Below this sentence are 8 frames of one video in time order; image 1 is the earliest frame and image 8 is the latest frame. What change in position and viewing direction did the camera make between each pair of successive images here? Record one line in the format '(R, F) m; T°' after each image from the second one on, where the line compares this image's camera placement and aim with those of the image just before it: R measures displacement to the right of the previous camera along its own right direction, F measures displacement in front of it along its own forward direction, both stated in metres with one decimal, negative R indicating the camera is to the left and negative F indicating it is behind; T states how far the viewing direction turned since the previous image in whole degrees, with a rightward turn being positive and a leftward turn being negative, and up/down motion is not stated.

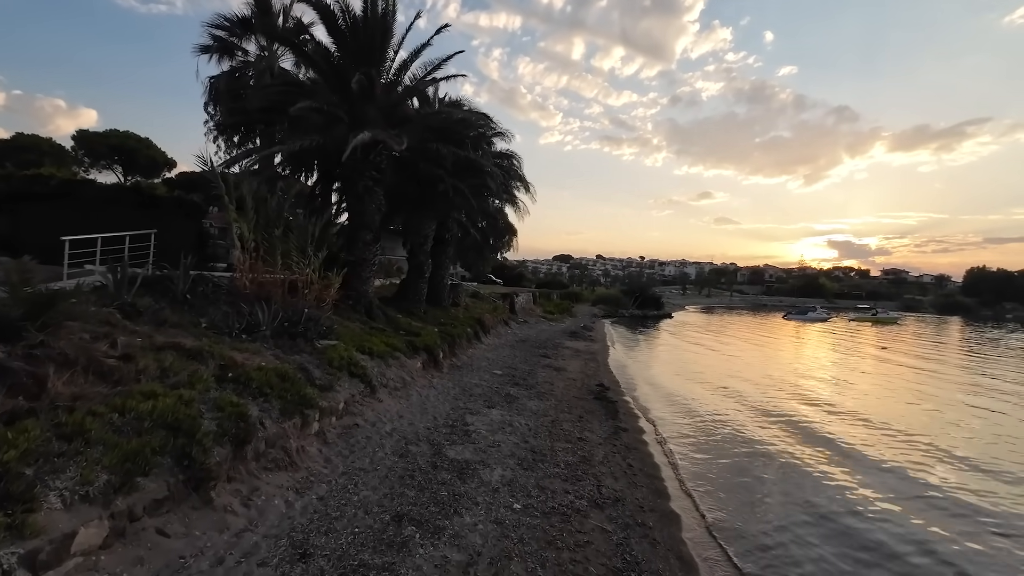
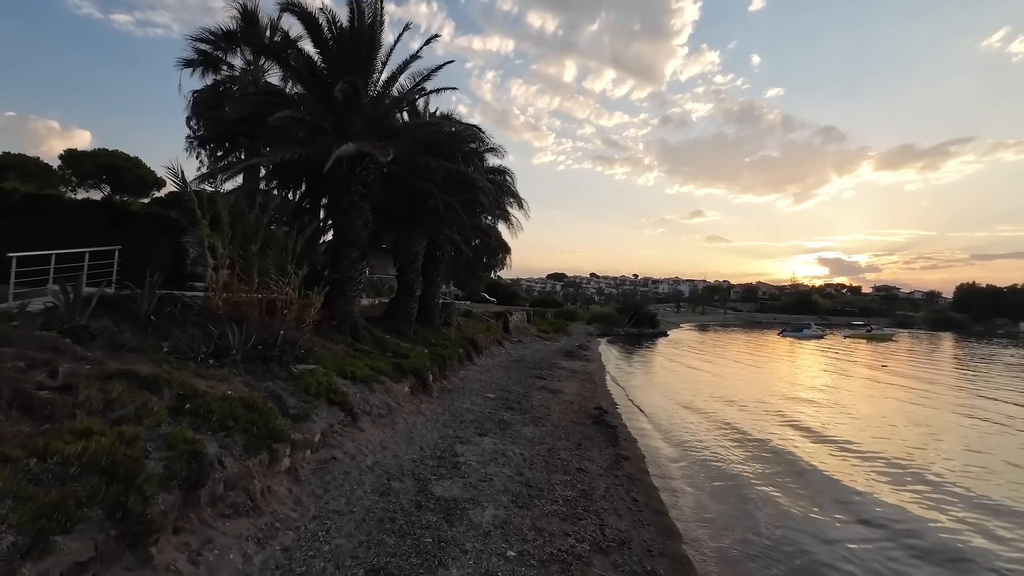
(0.0, +0.8) m; +1°
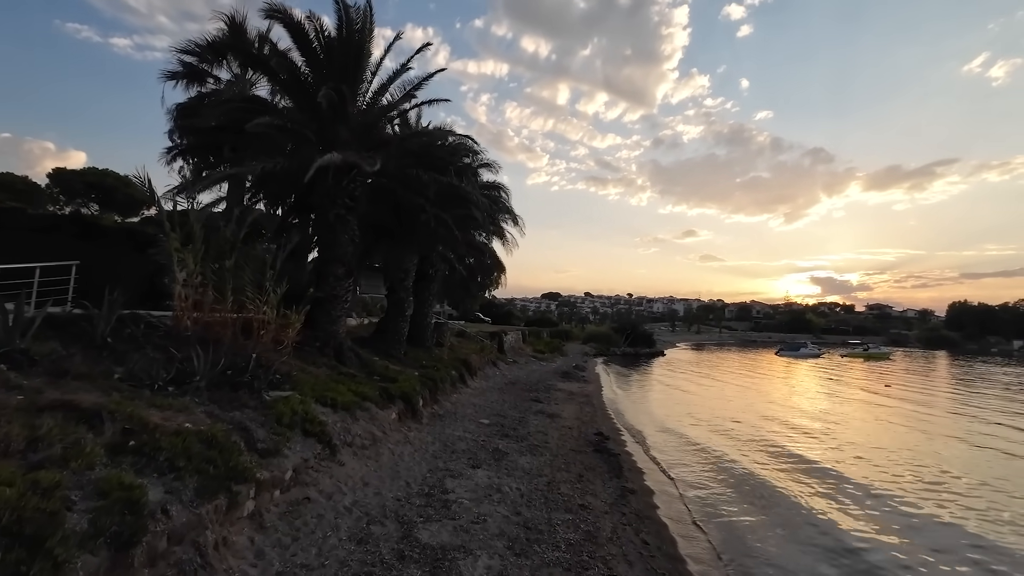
(0.0, +0.9) m; +1°
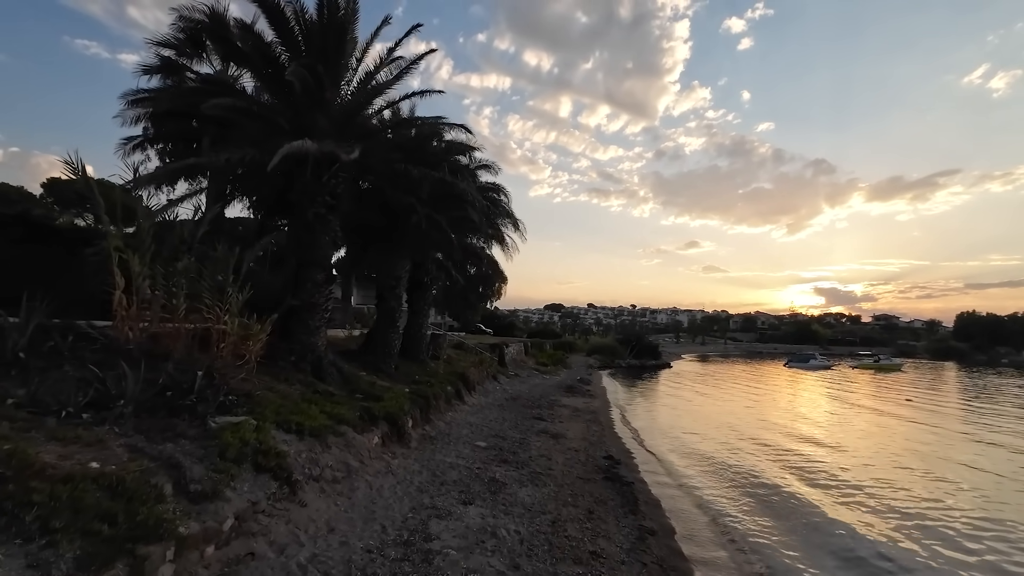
(+0.1, +1.6) m; 0°
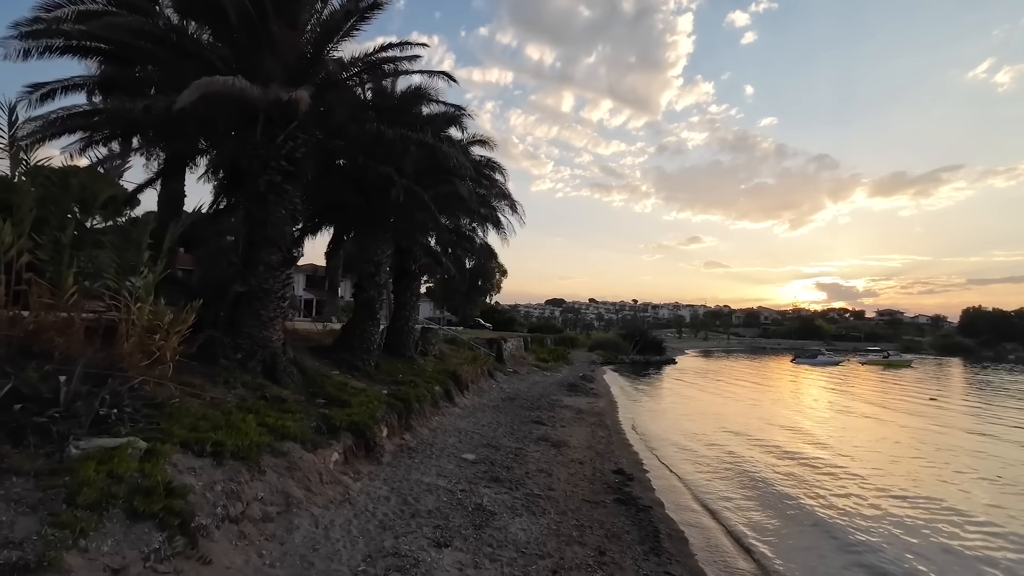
(+0.2, +2.3) m; 0°
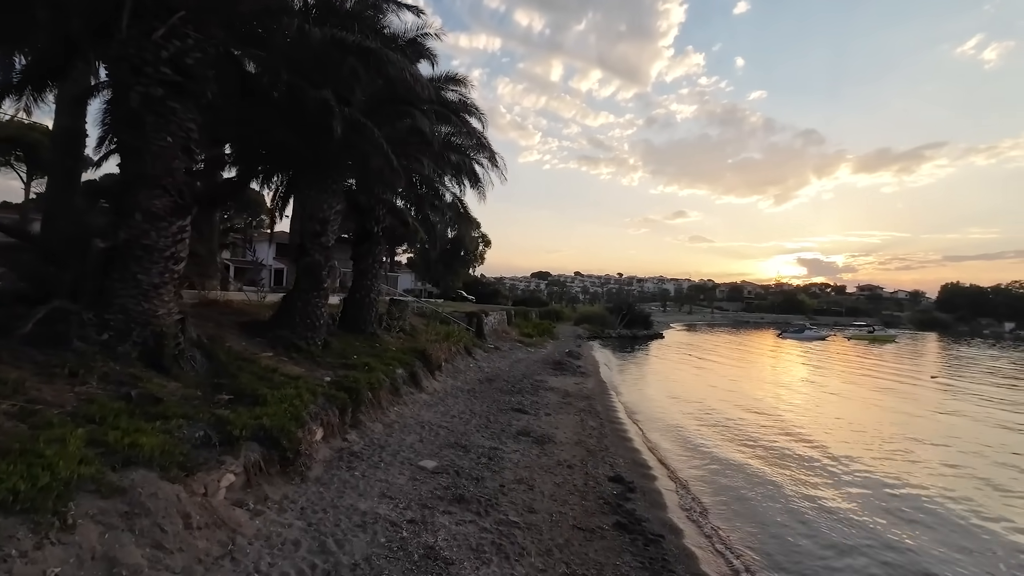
(+0.3, +2.8) m; +2°
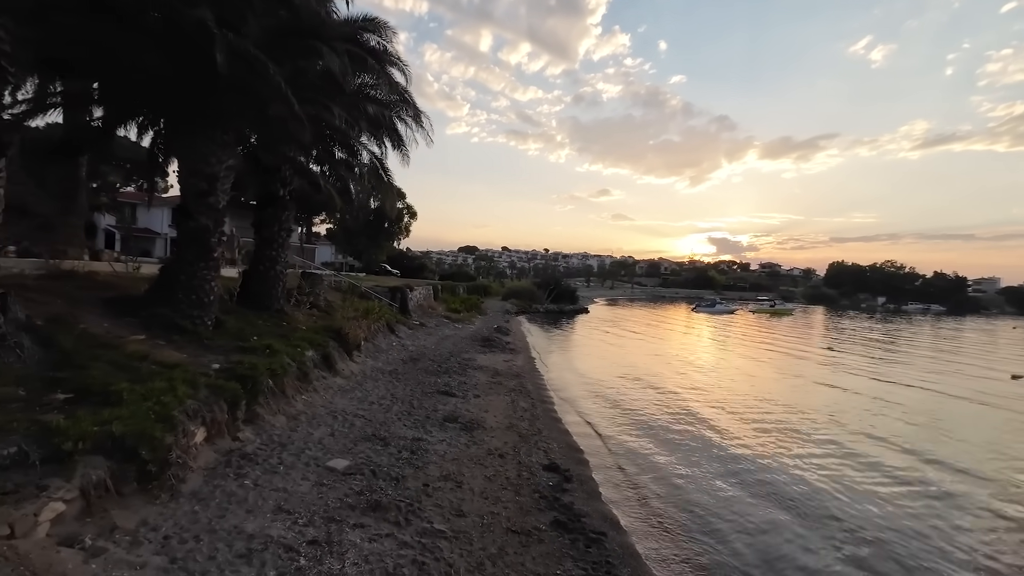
(0.0, +1.2) m; +8°
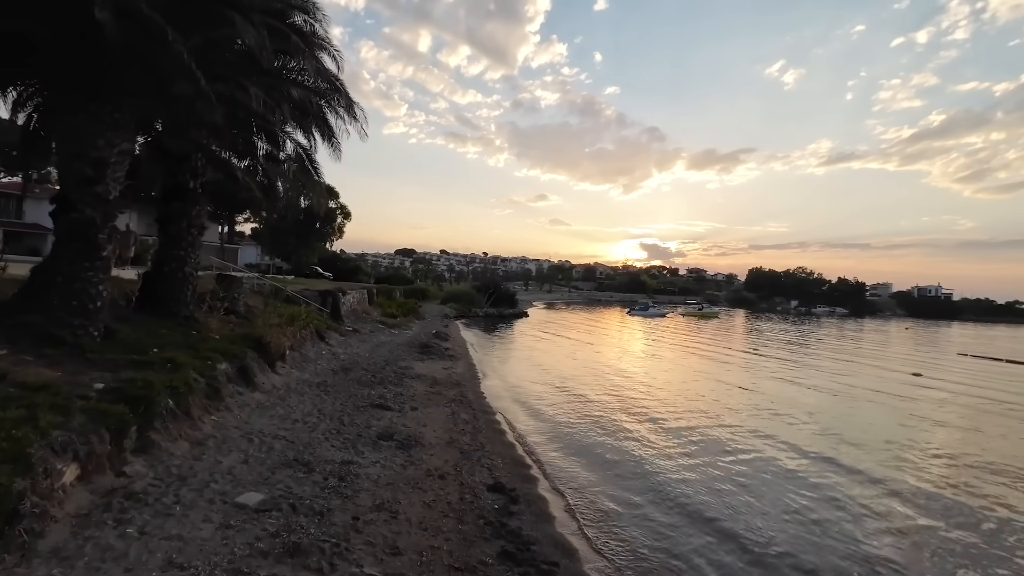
(-0.1, +0.8) m; +7°
